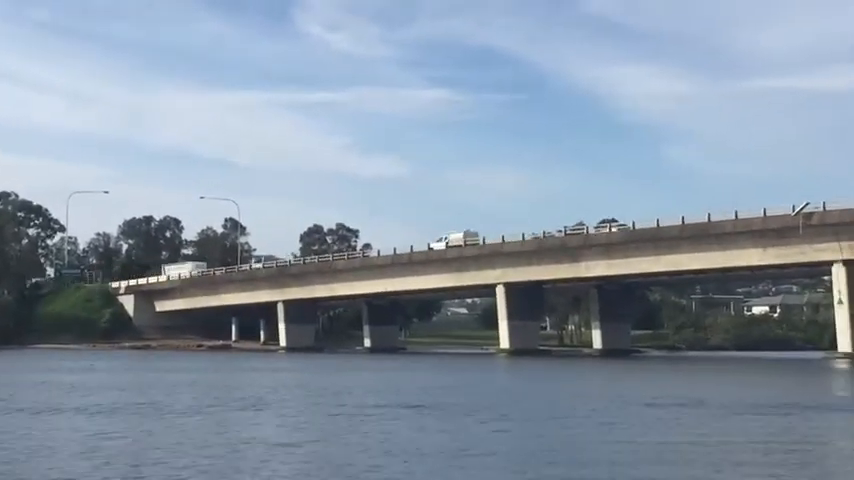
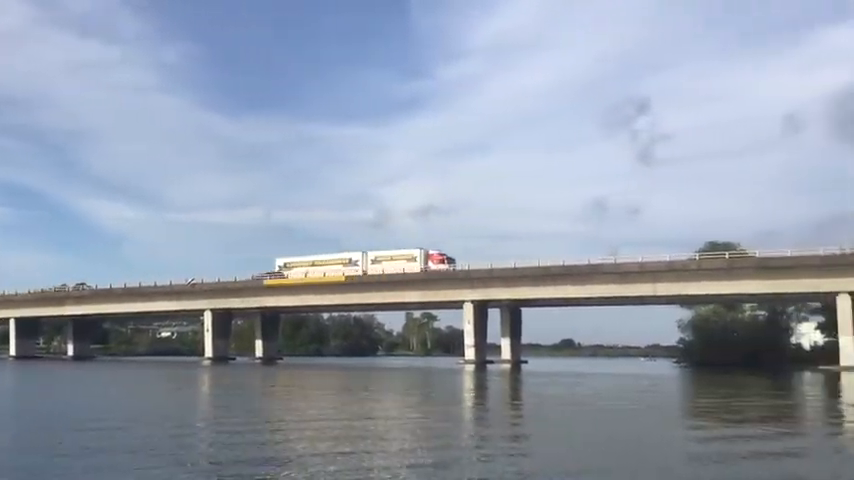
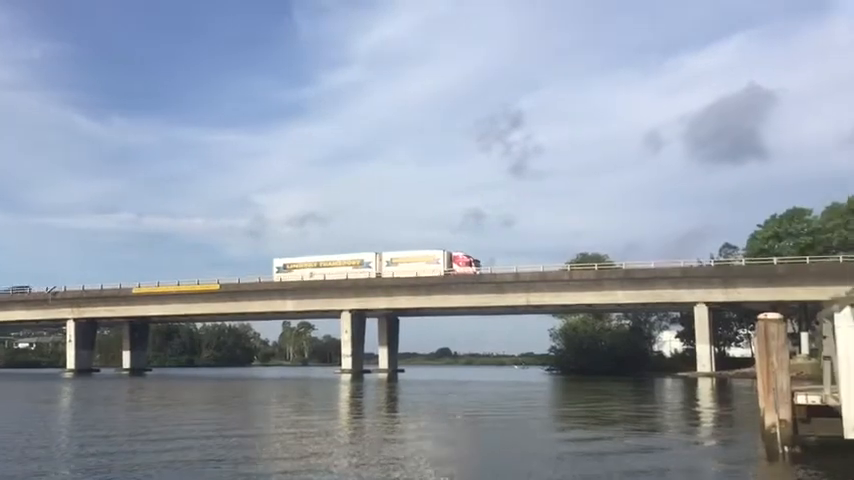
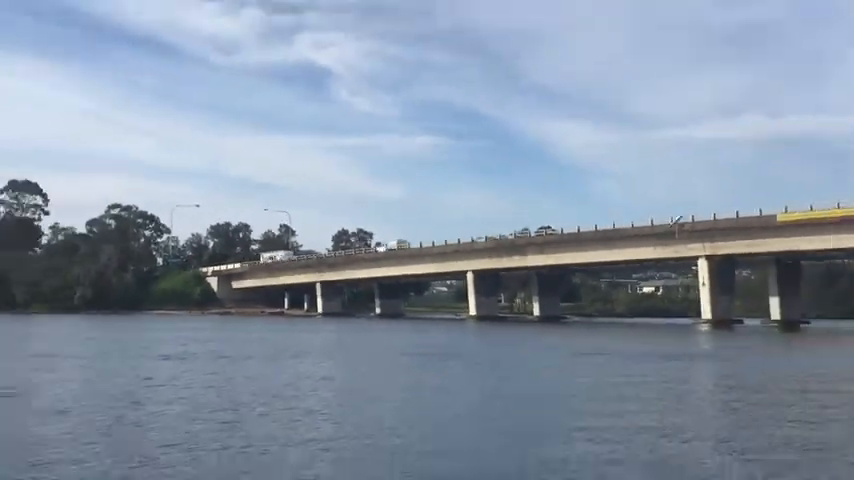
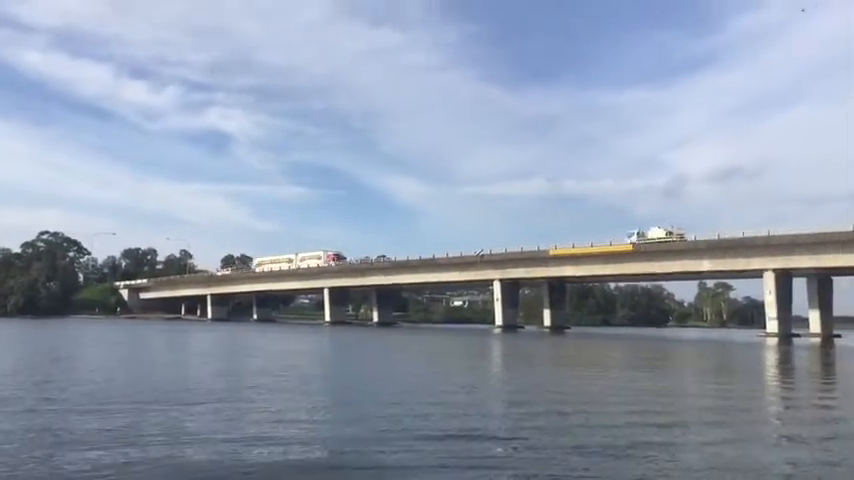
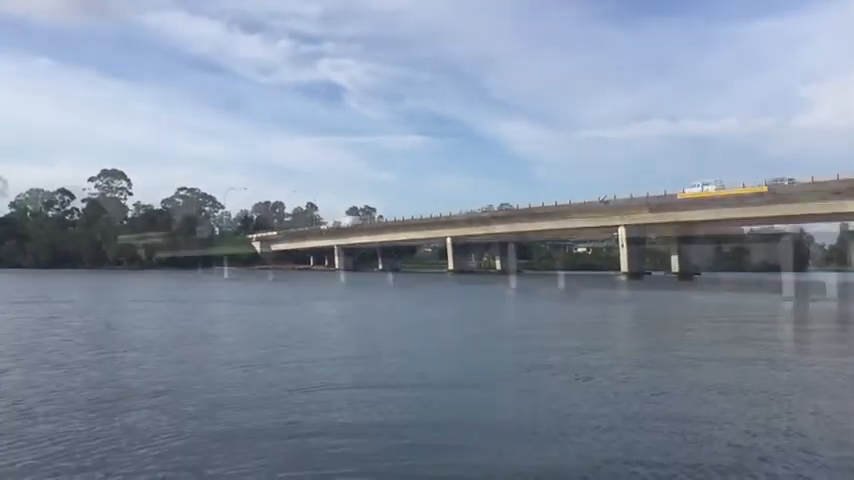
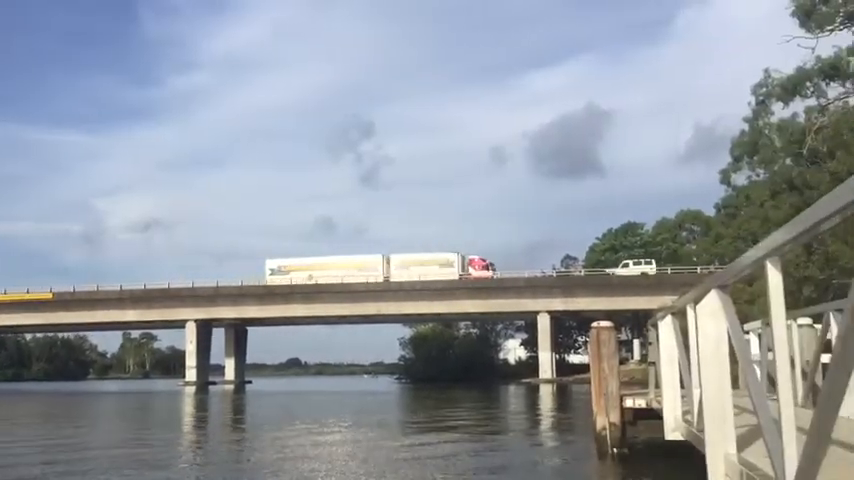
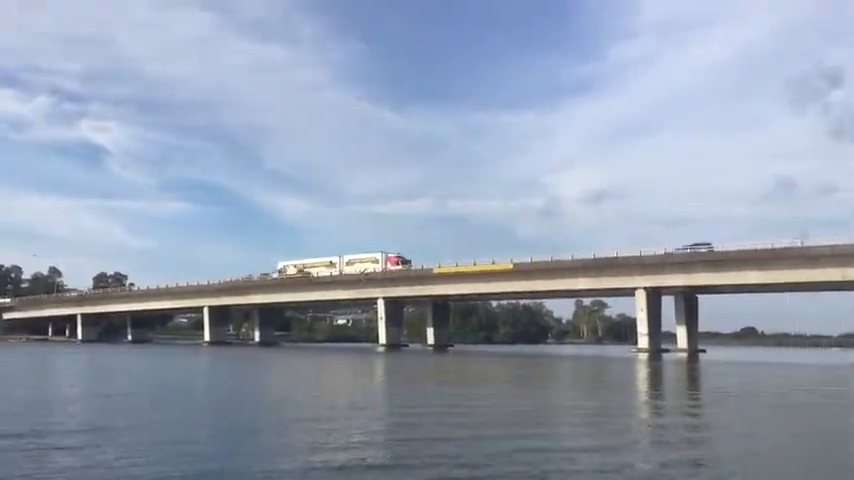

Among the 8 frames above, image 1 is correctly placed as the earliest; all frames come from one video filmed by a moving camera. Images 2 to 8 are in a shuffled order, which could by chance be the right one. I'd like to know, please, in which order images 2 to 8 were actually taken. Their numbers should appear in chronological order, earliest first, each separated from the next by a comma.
4, 6, 5, 8, 2, 3, 7
